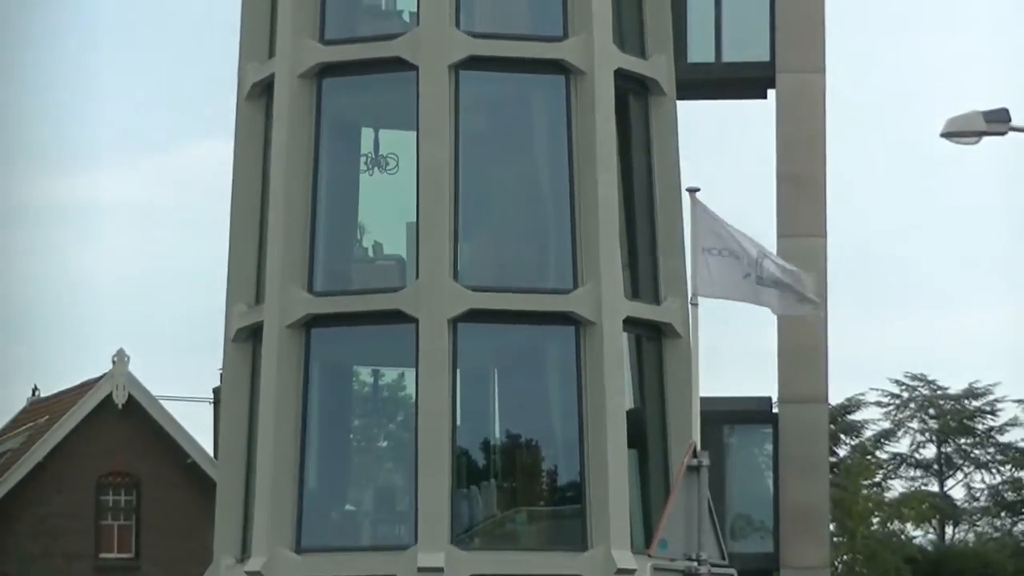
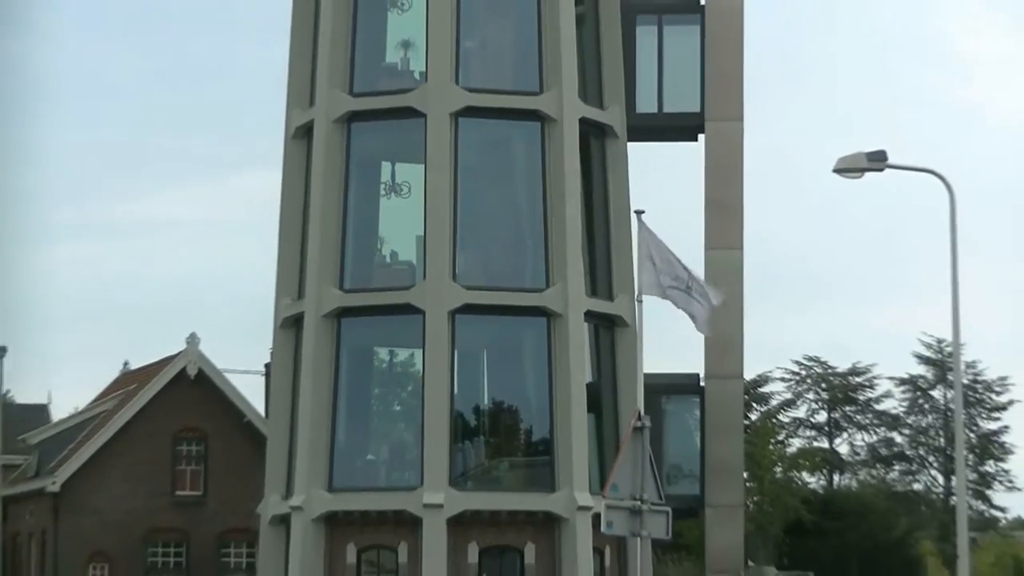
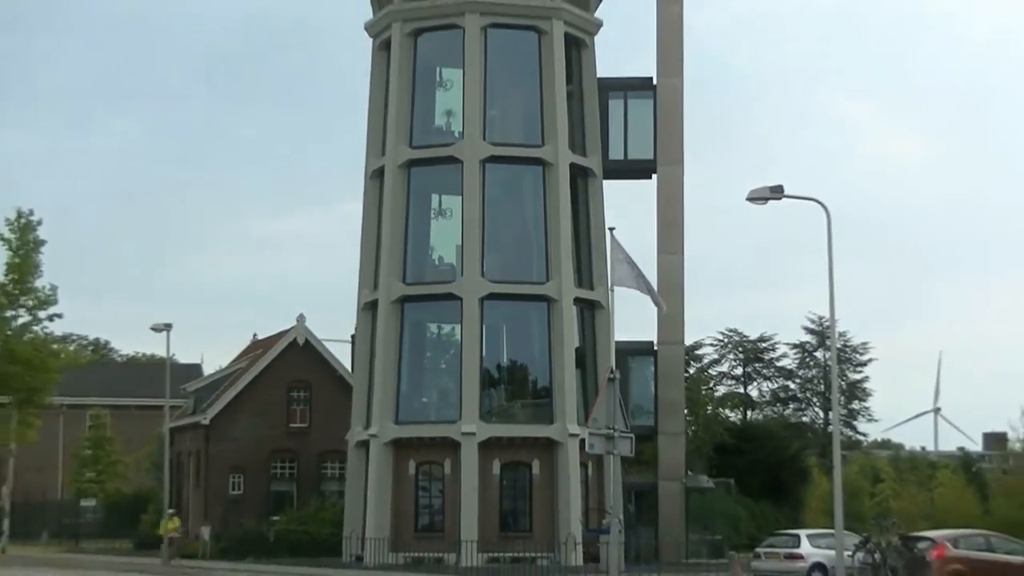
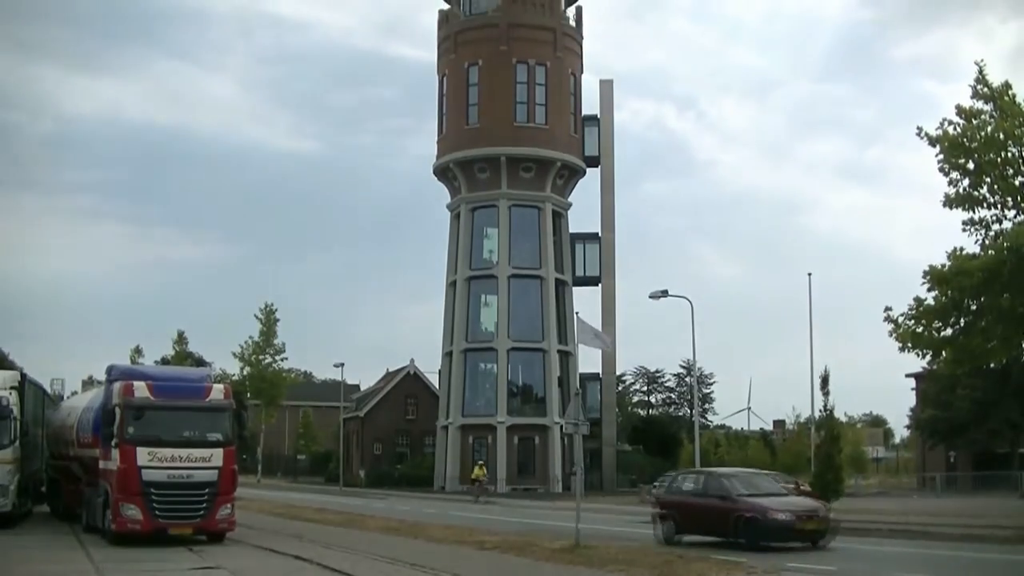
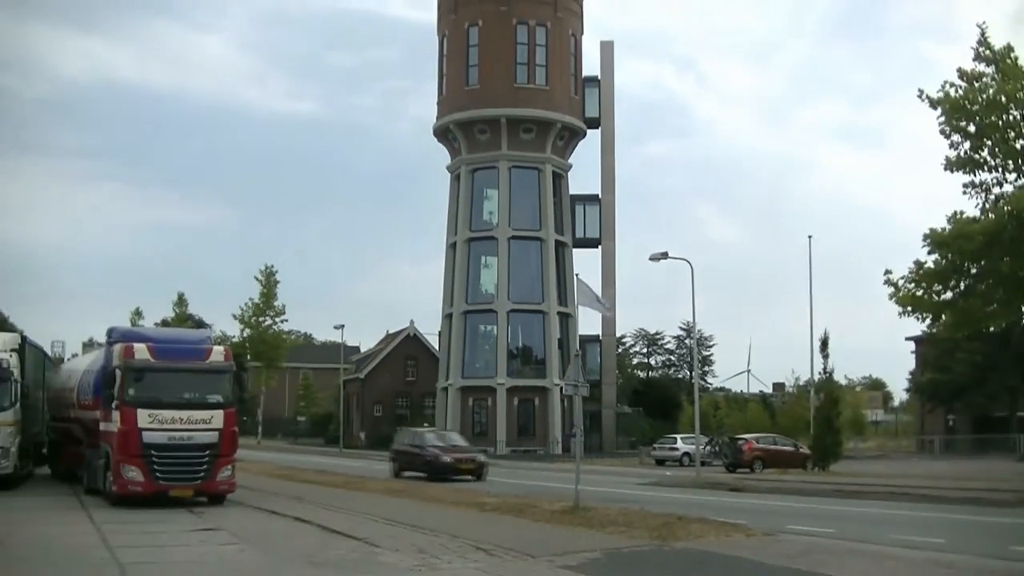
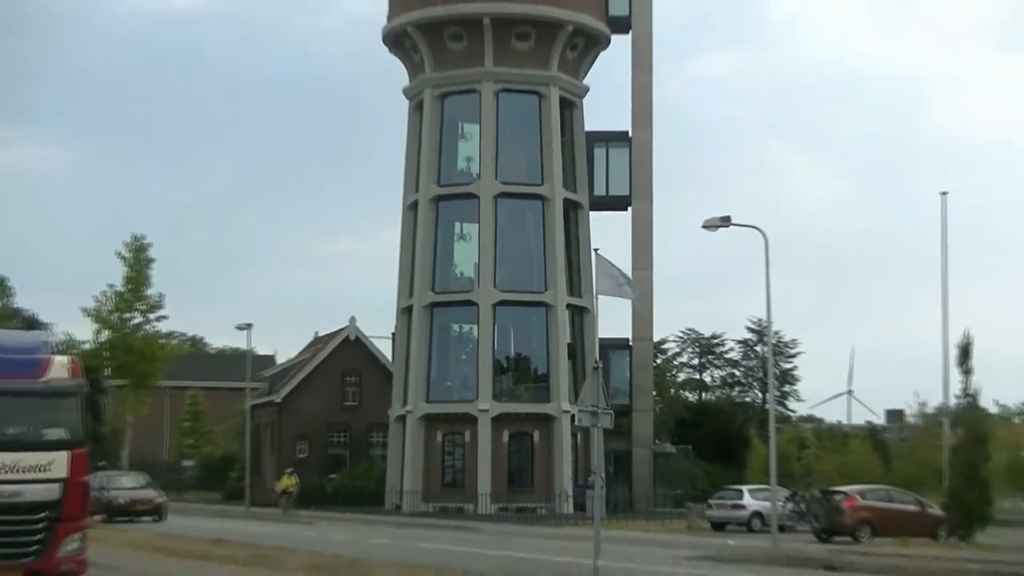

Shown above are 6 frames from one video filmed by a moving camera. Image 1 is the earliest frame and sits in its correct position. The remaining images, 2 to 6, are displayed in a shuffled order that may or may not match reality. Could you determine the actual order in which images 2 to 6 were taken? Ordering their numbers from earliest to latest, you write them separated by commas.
2, 3, 6, 5, 4
